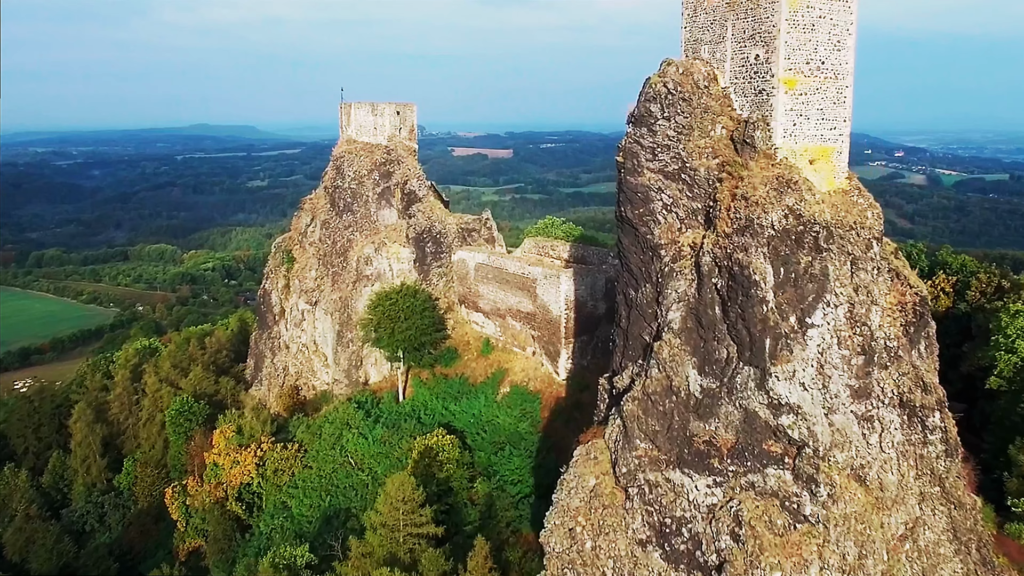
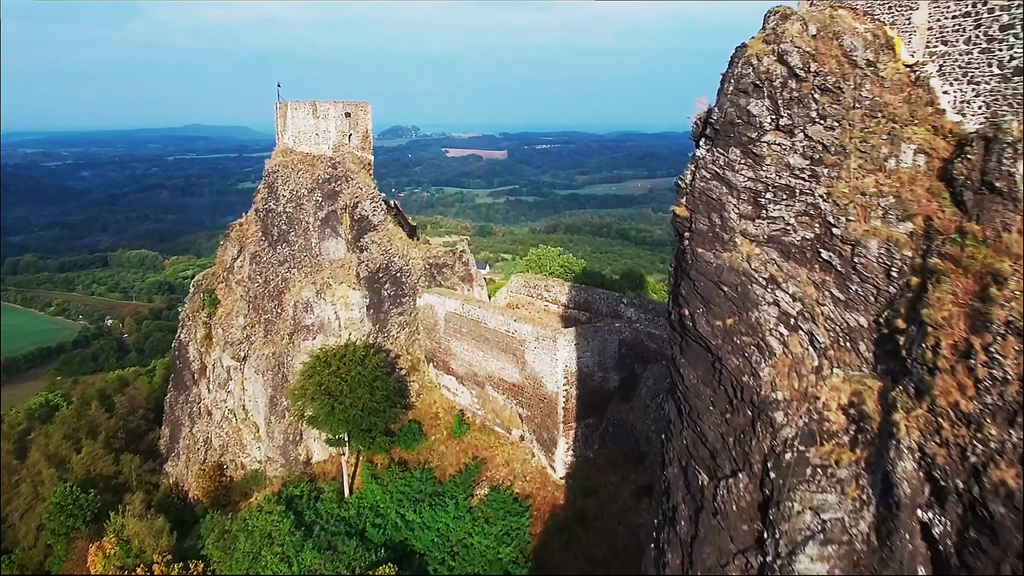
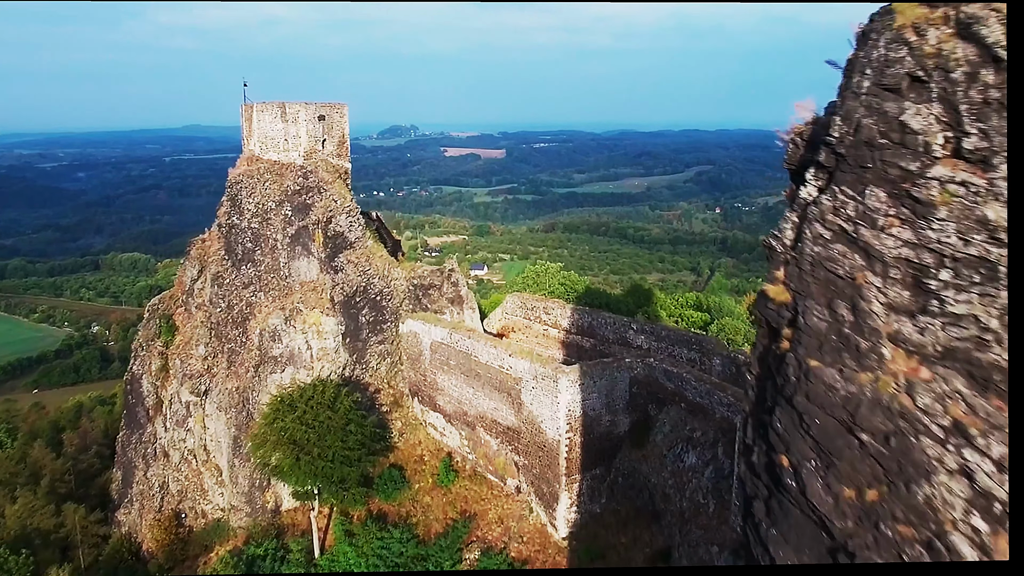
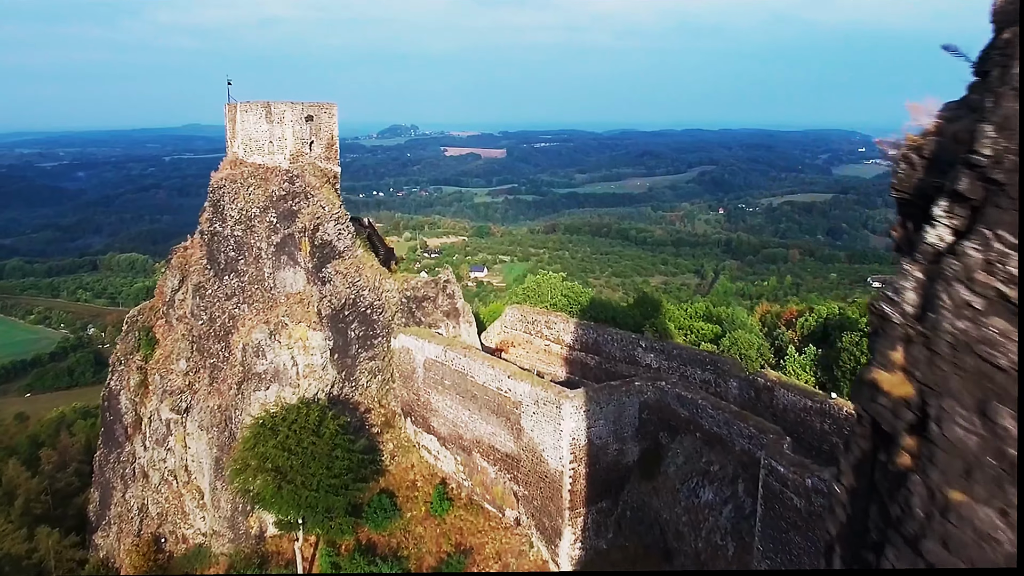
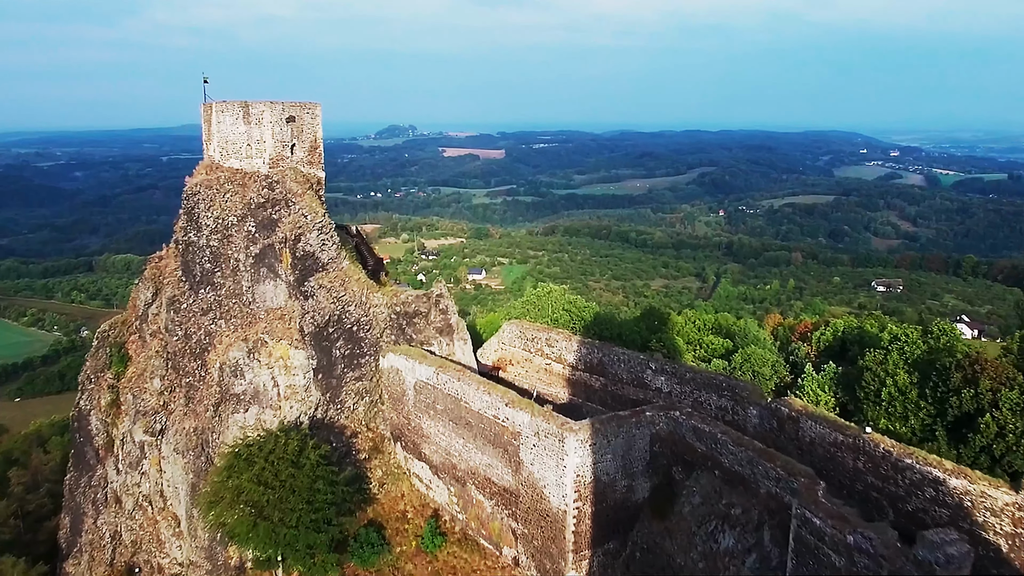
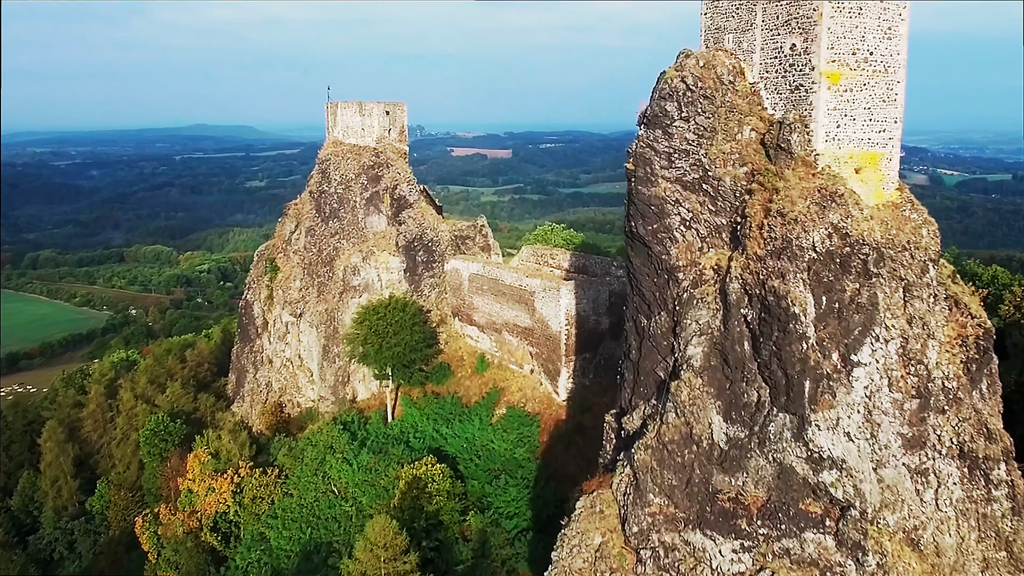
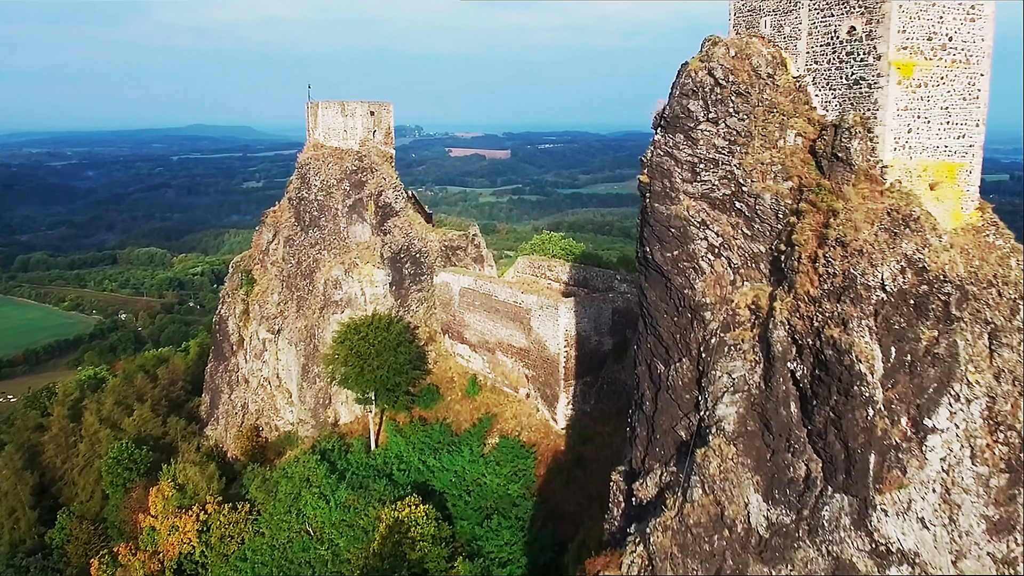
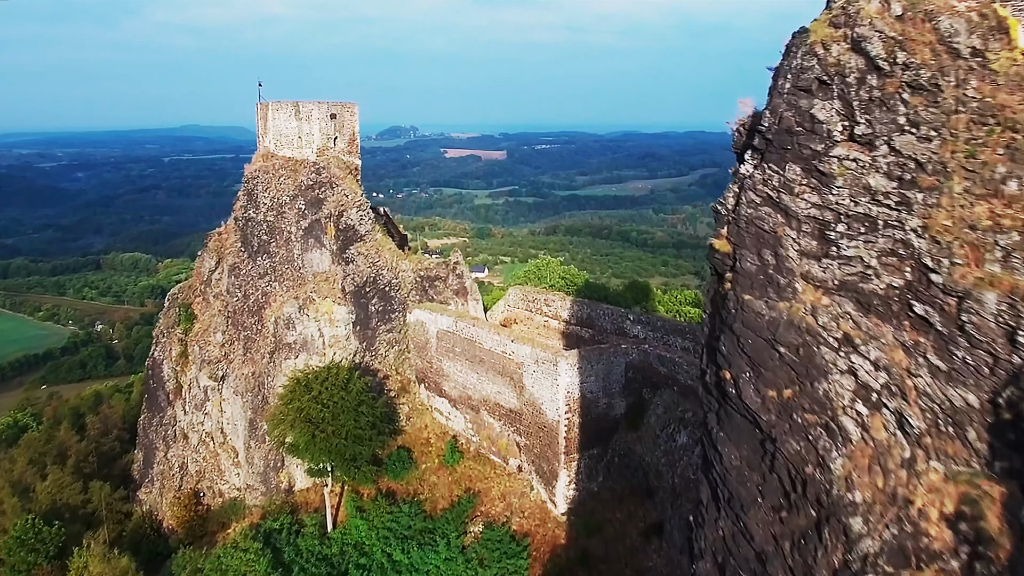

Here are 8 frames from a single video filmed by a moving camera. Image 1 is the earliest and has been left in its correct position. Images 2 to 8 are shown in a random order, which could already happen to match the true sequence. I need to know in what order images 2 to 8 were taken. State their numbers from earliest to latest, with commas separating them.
6, 7, 2, 8, 3, 4, 5
